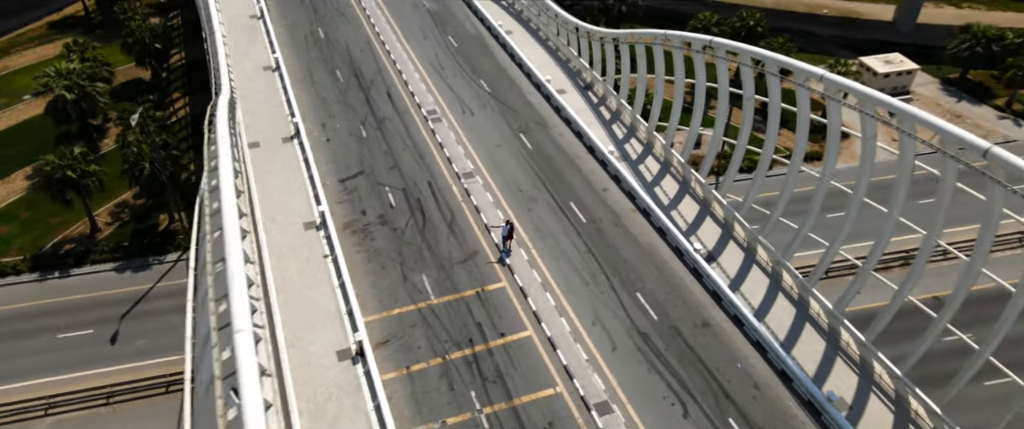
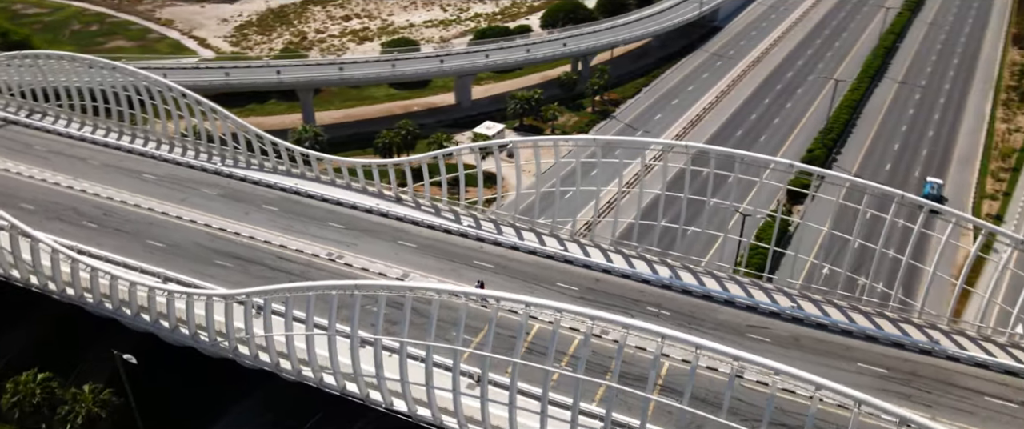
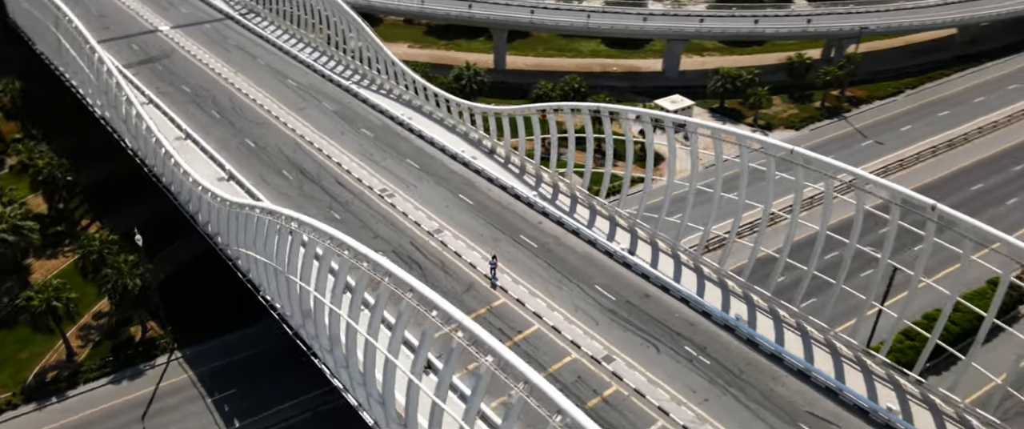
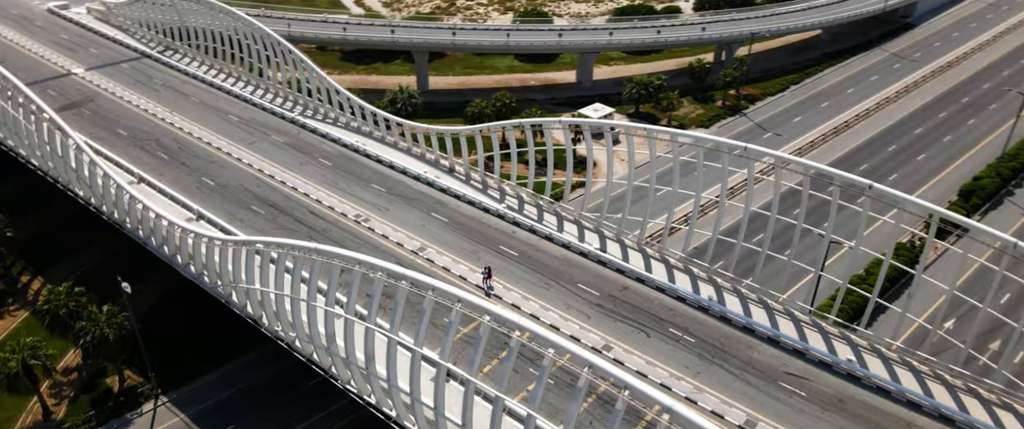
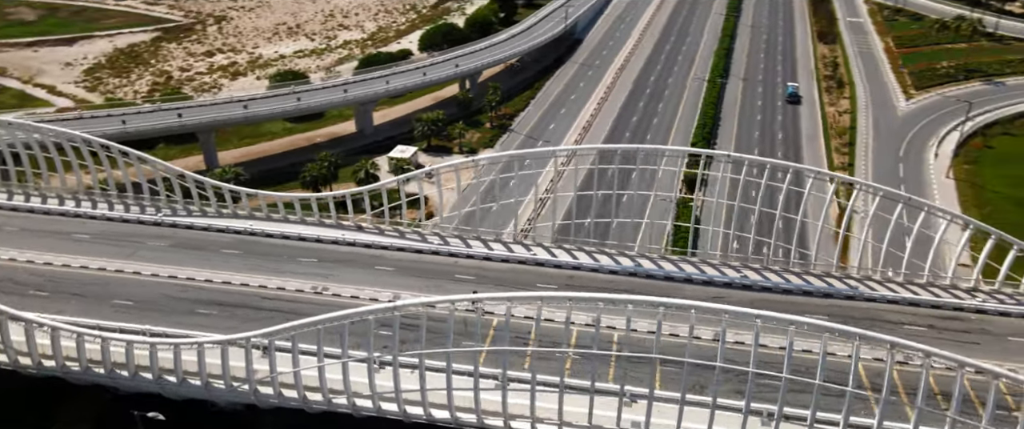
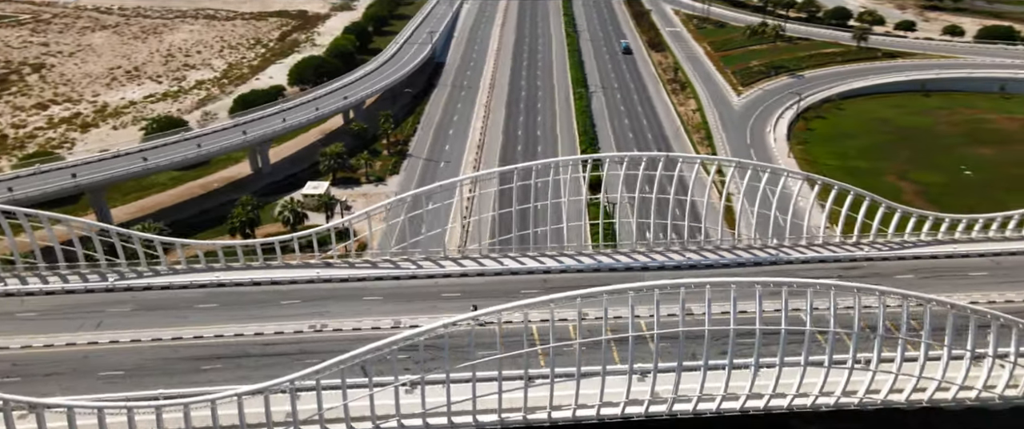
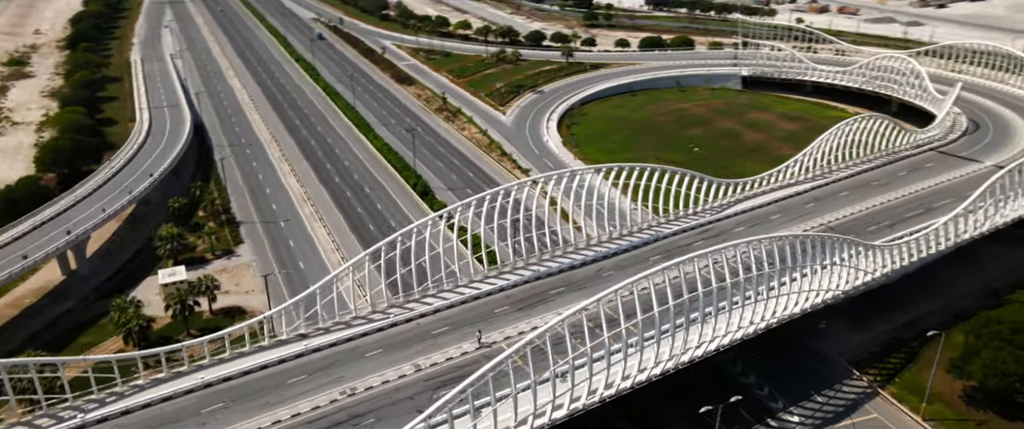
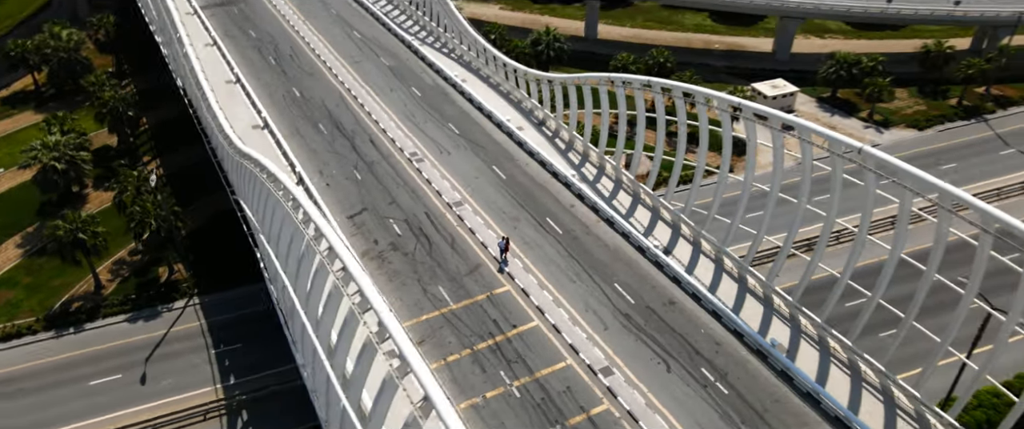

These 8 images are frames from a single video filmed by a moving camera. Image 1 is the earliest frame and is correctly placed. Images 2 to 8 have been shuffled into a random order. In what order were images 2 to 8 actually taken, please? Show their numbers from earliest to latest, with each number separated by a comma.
8, 3, 4, 2, 5, 6, 7
